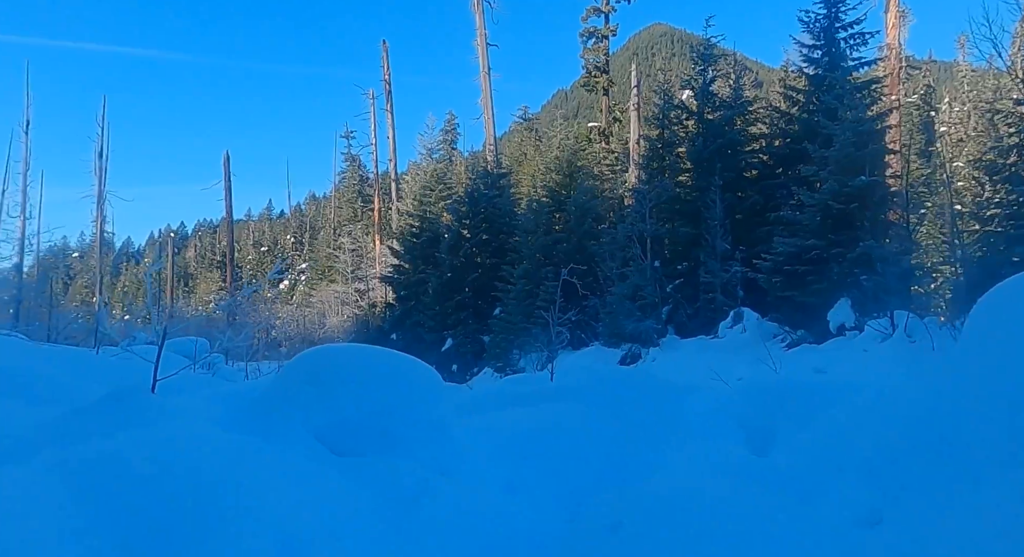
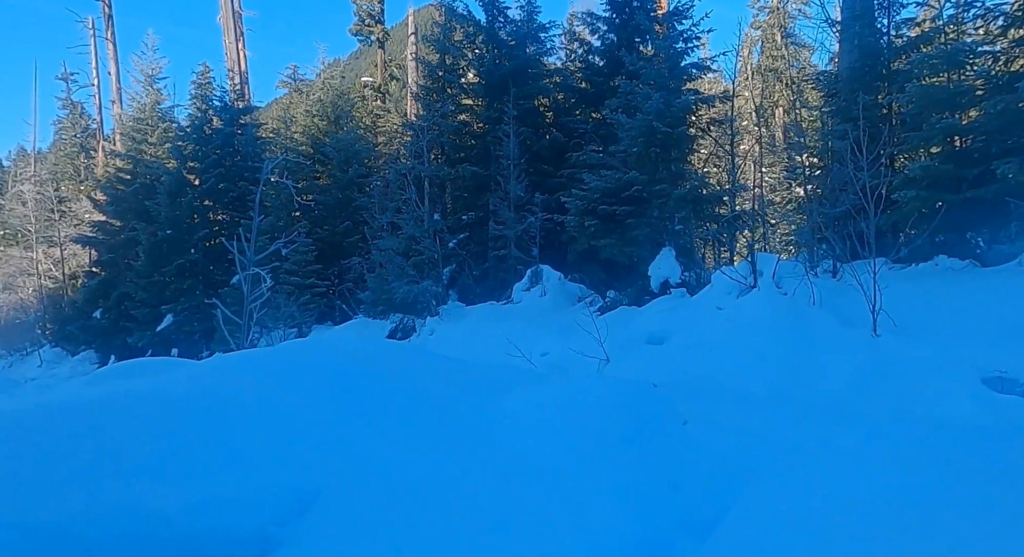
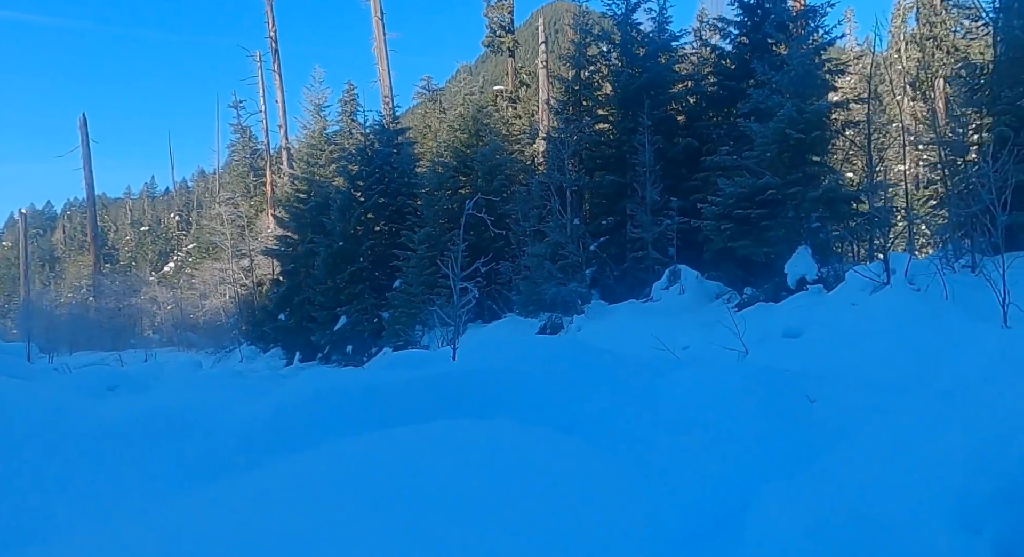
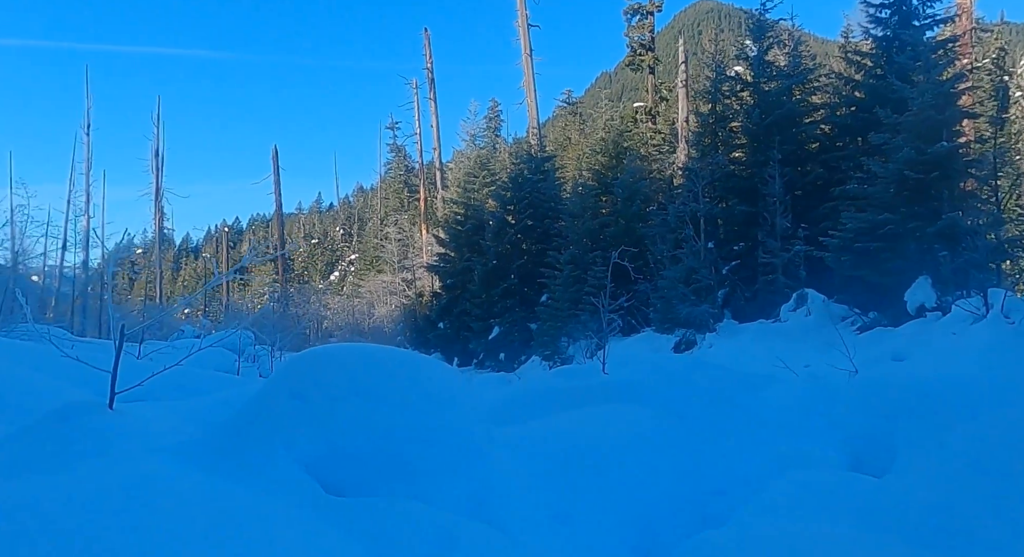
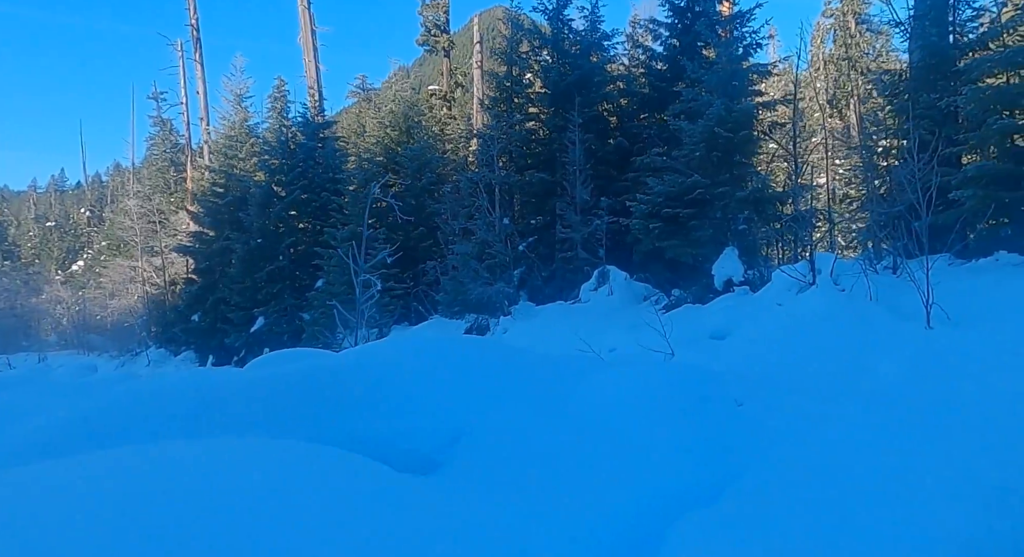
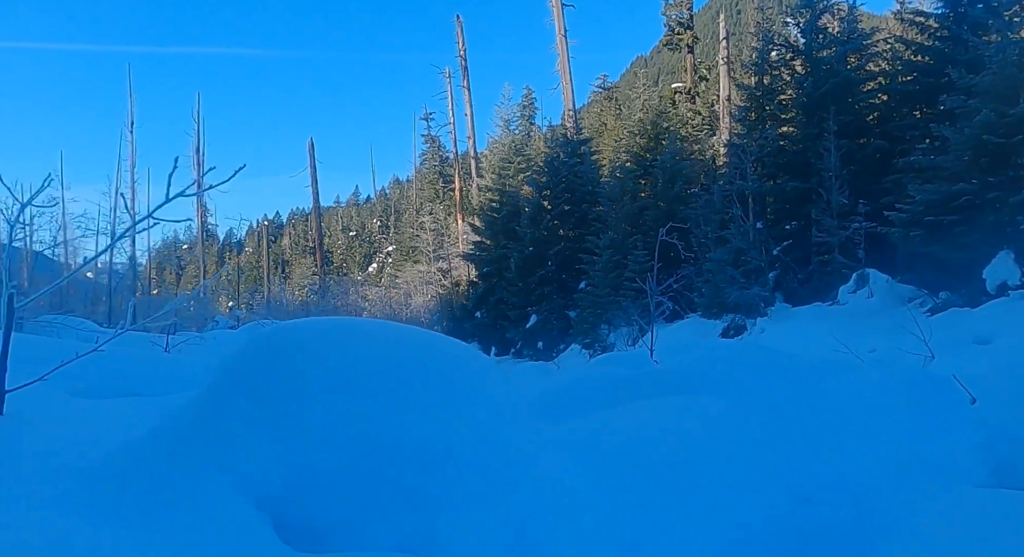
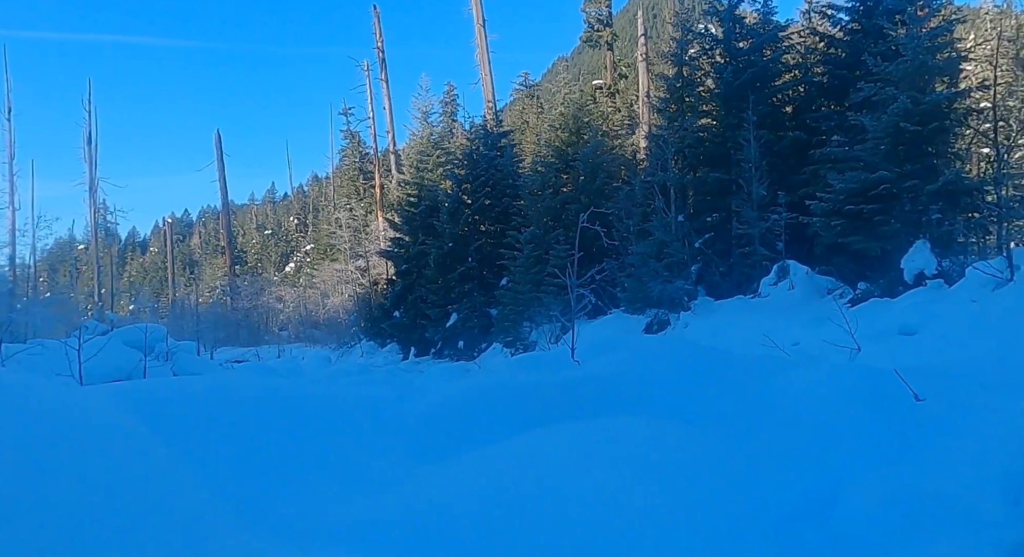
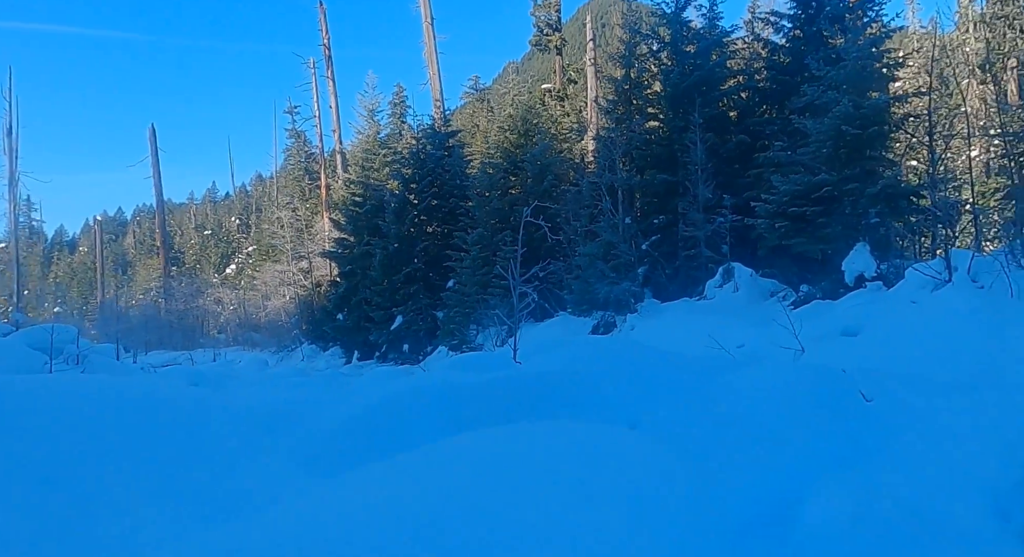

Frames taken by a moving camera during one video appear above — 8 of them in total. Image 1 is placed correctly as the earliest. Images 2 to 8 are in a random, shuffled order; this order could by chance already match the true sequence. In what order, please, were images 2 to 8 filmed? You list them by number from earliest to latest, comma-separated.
4, 6, 7, 8, 3, 5, 2
